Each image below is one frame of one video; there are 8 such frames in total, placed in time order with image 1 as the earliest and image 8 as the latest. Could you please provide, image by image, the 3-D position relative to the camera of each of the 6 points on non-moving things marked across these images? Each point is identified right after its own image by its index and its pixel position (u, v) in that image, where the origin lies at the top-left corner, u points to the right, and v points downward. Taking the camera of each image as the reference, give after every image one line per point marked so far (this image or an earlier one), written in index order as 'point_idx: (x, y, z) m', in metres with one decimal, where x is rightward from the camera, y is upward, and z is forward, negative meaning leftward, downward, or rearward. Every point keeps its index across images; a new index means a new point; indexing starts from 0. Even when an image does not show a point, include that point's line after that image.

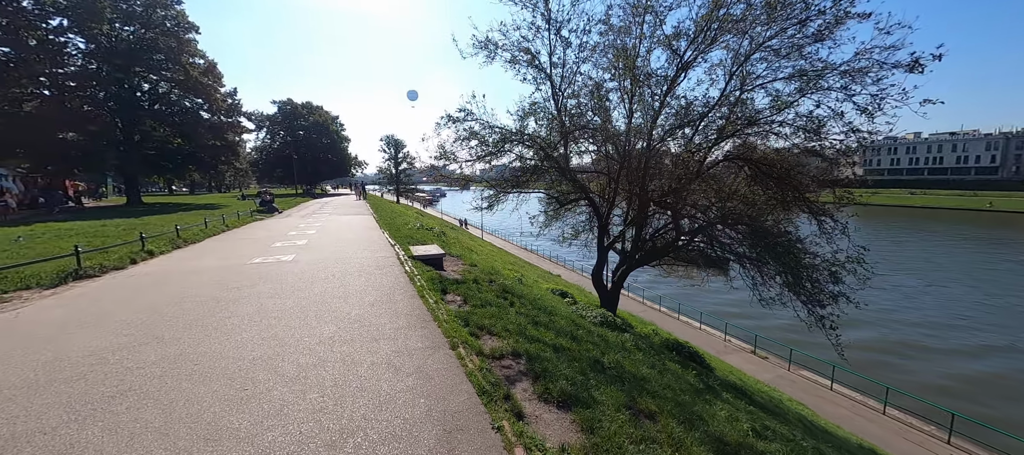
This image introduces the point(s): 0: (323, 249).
0: (-5.3, -0.6, +10.0) m
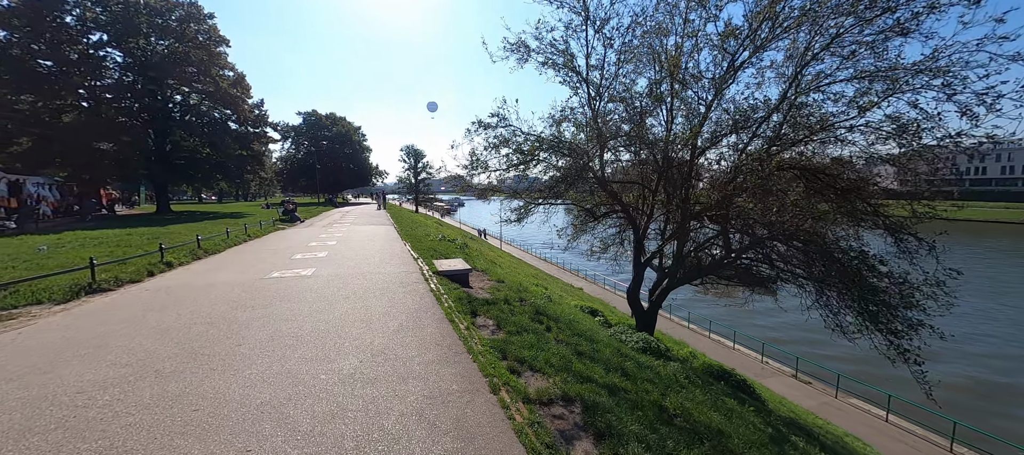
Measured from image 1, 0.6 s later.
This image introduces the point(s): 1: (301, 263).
0: (-4.5, -0.9, +9.5) m
1: (-5.7, -1.0, +9.6) m
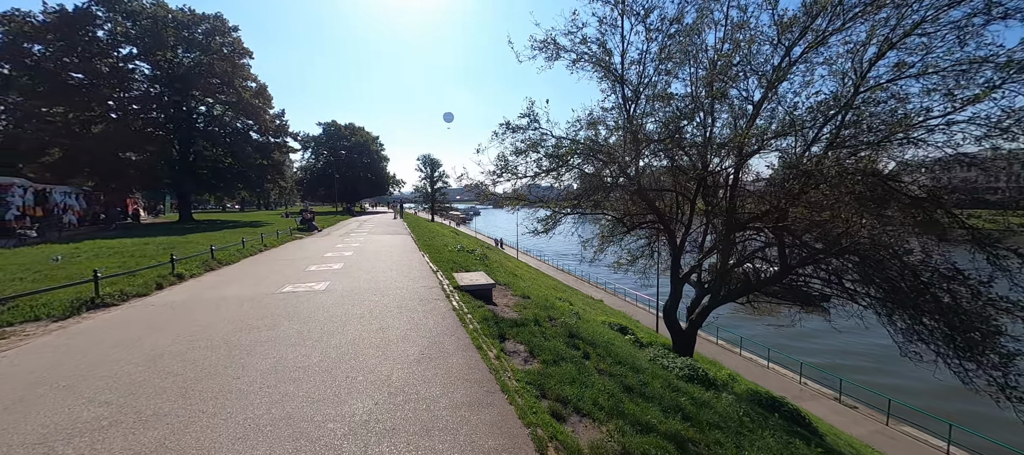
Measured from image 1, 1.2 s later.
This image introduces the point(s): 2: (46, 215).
0: (-3.9, -1.2, +9.0) m
1: (-5.1, -1.2, +9.1) m
2: (-22.2, +0.6, +16.8) m
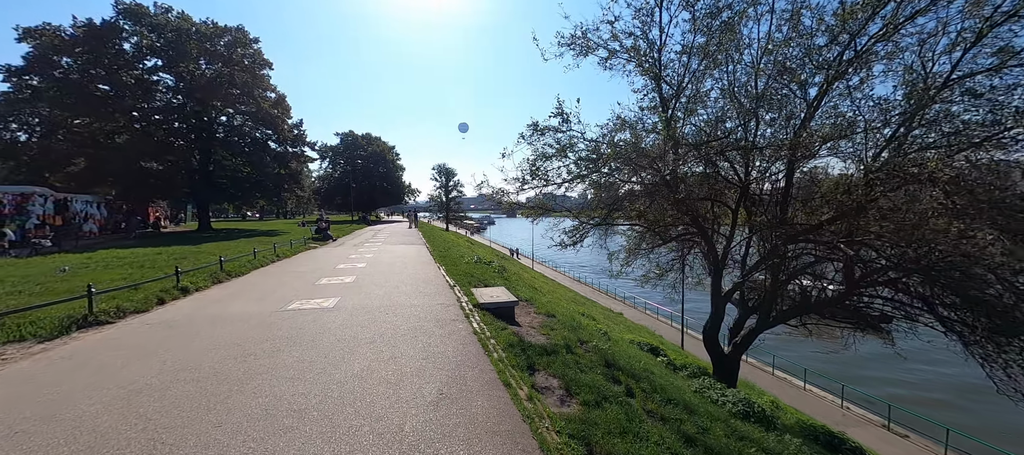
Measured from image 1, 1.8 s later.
0: (-3.3, -1.5, +8.4) m
1: (-4.5, -1.5, +8.5) m
2: (-21.3, +0.2, +16.9) m
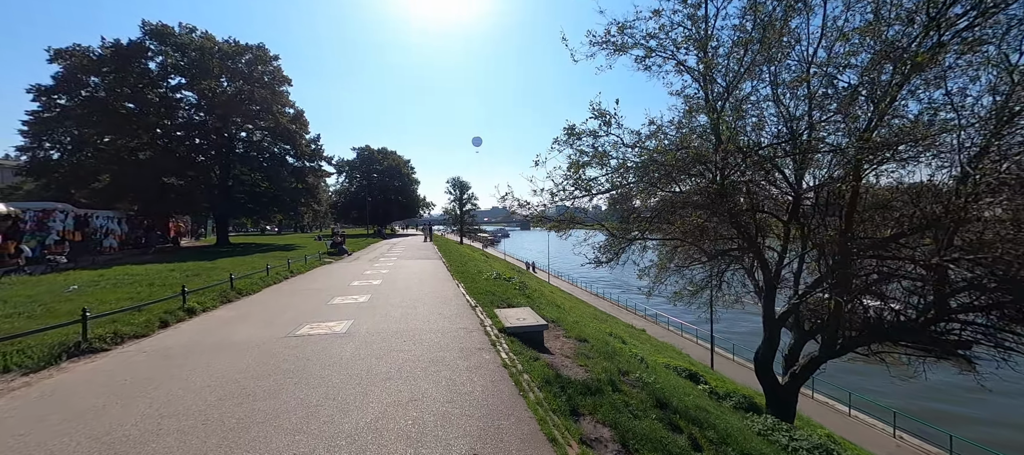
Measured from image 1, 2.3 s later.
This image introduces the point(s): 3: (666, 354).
0: (-2.7, -1.8, +7.7) m
1: (-3.9, -1.9, +7.9) m
2: (-20.4, -0.6, +17.0) m
3: (+6.4, -5.3, +14.8) m
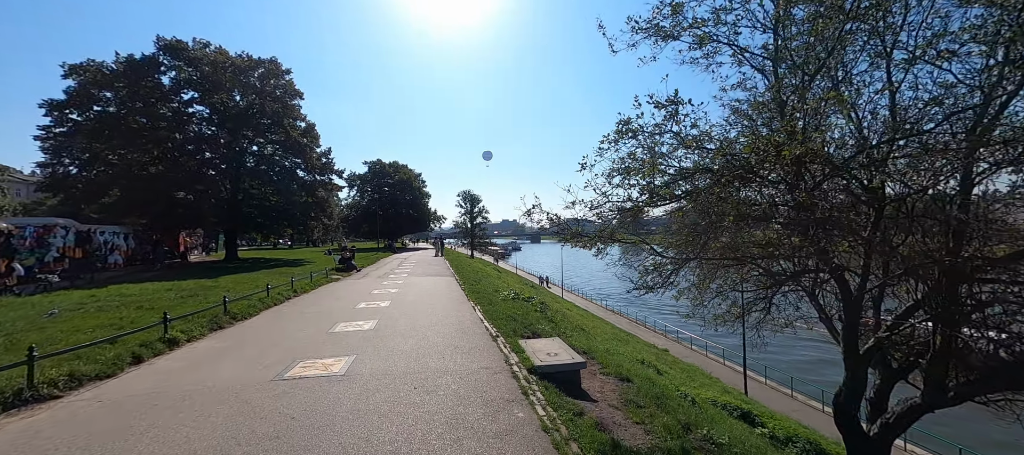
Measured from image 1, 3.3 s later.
0: (-2.2, -2.1, +6.6) m
1: (-3.4, -2.2, +6.9) m
2: (-19.6, -1.3, +16.4) m
3: (+7.1, -5.8, +13.3) m
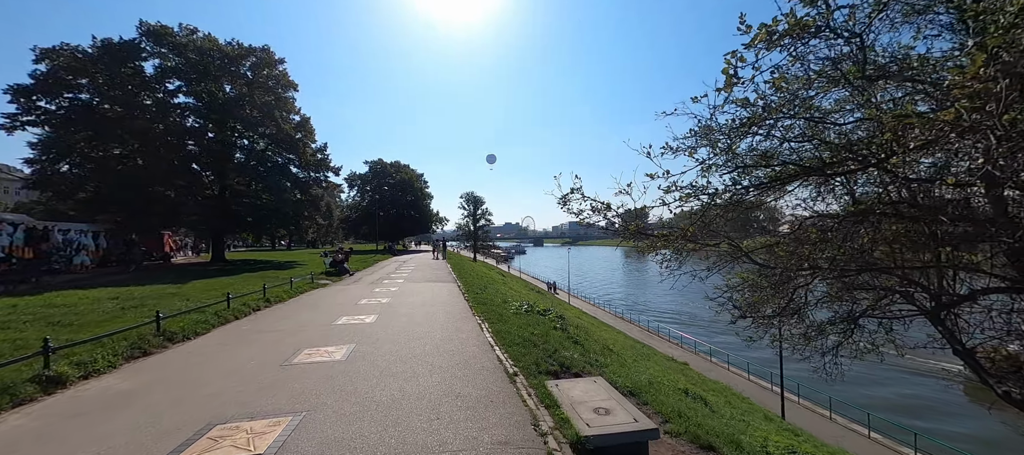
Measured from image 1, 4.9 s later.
0: (-1.9, -2.1, +4.6) m
1: (-3.0, -2.1, +4.9) m
2: (-19.2, -1.2, +14.6) m
3: (+7.5, -5.9, +11.2) m
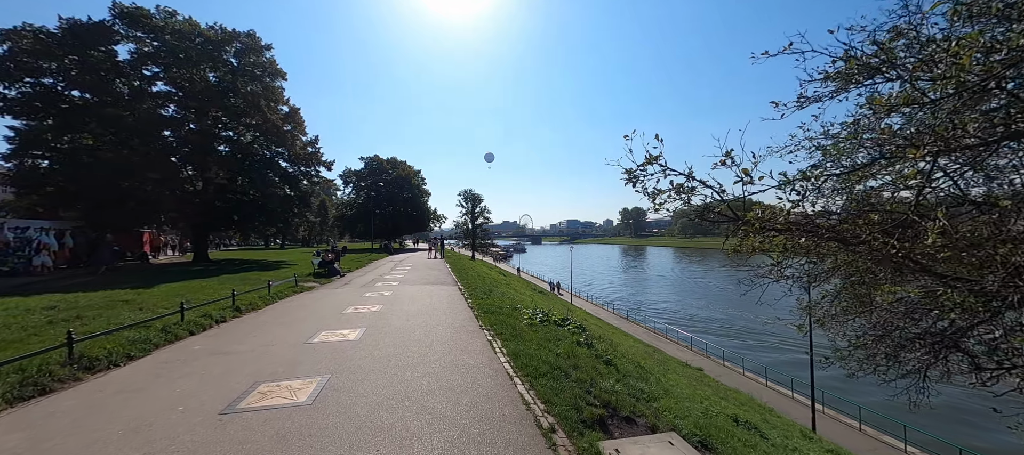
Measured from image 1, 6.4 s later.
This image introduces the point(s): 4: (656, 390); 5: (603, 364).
0: (-1.5, -2.0, +3.1) m
1: (-2.7, -2.0, +3.3) m
2: (-18.9, -1.1, +12.9) m
3: (+7.8, -5.7, +9.7) m
4: (+2.7, -2.8, +6.0) m
5: (+1.6, -2.4, +6.4) m
